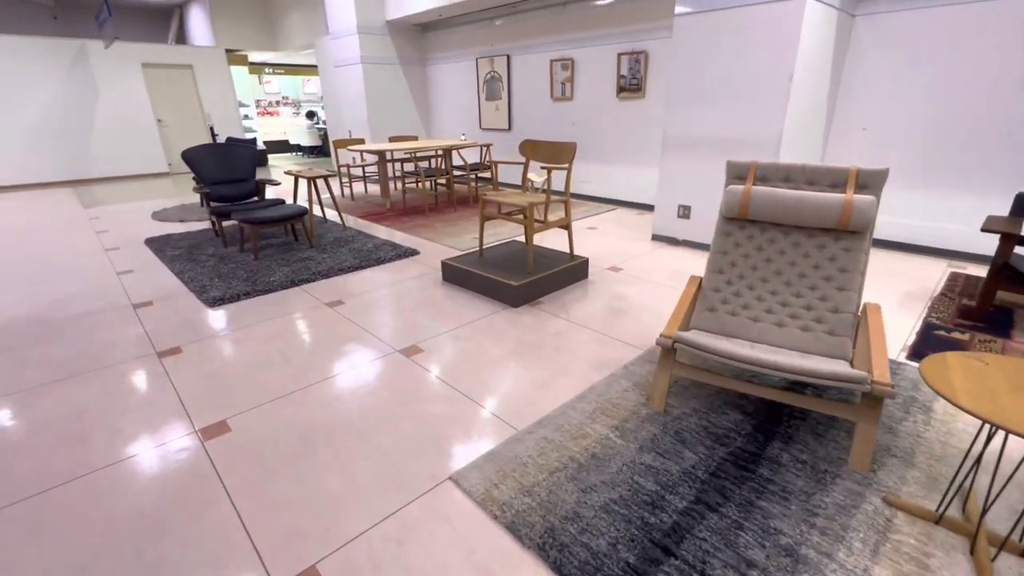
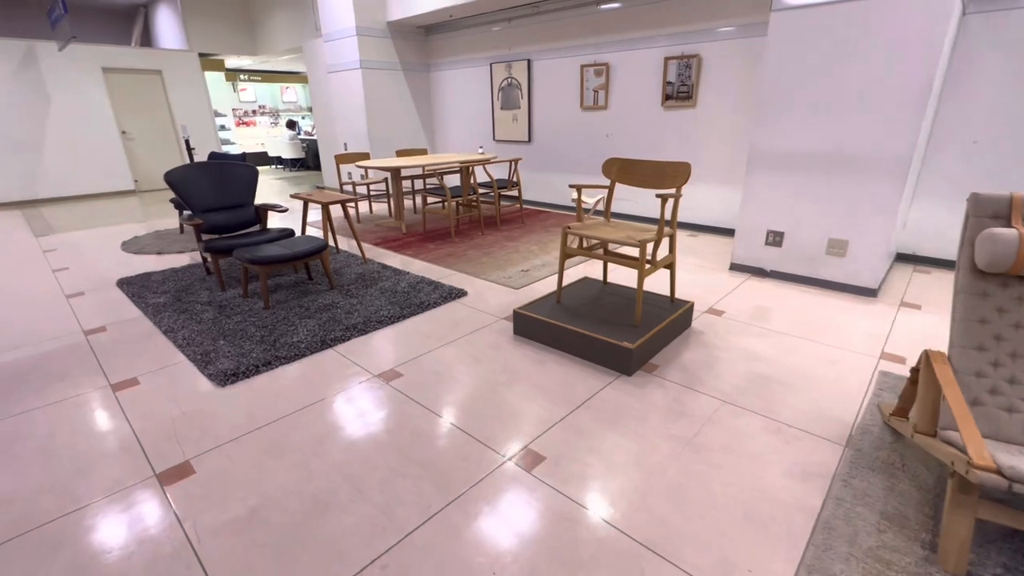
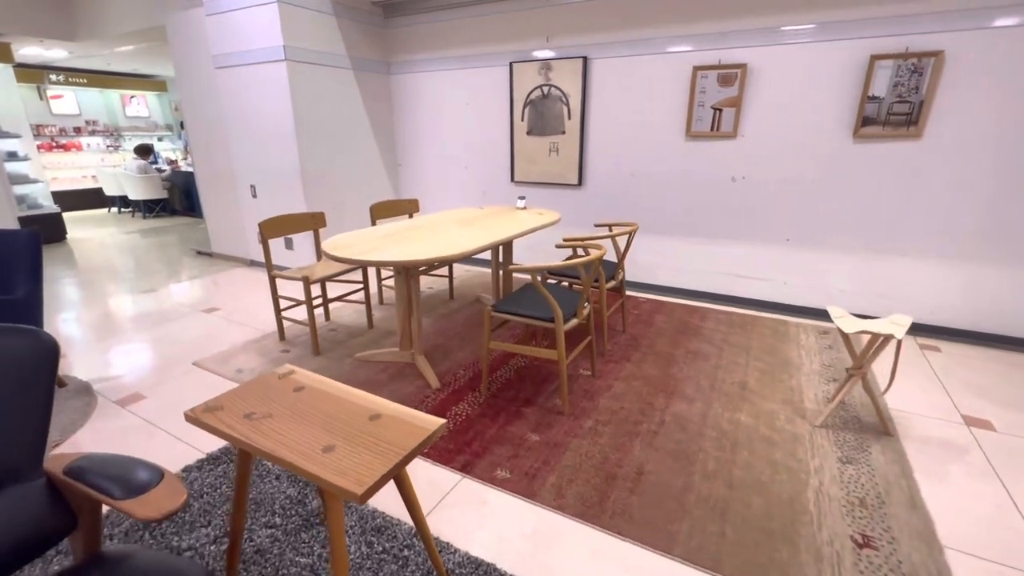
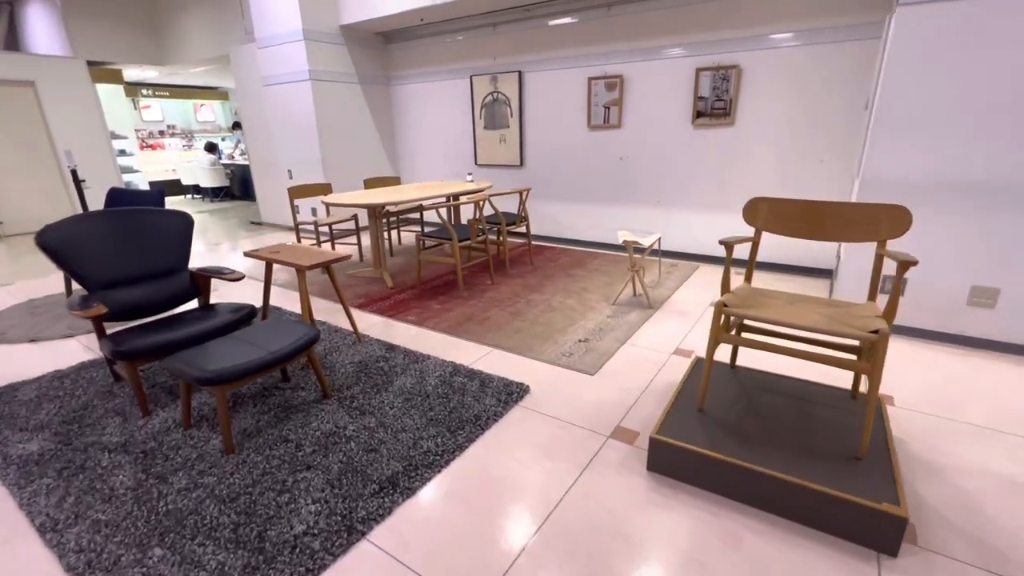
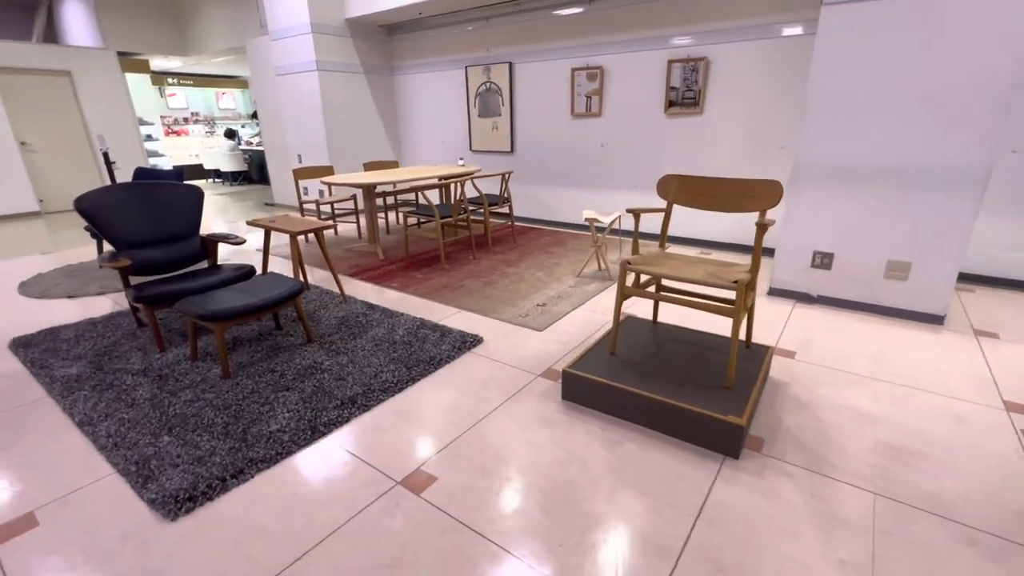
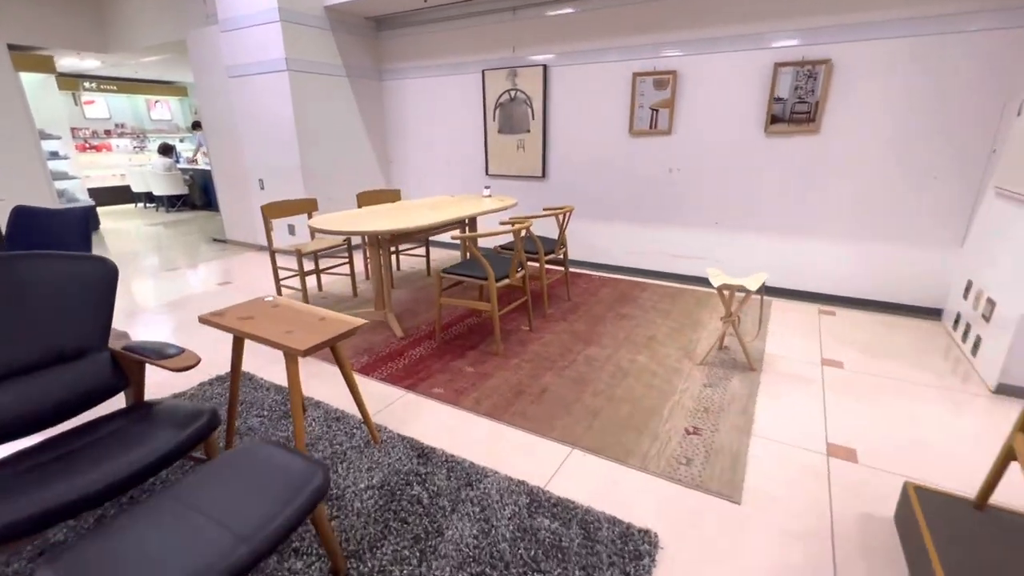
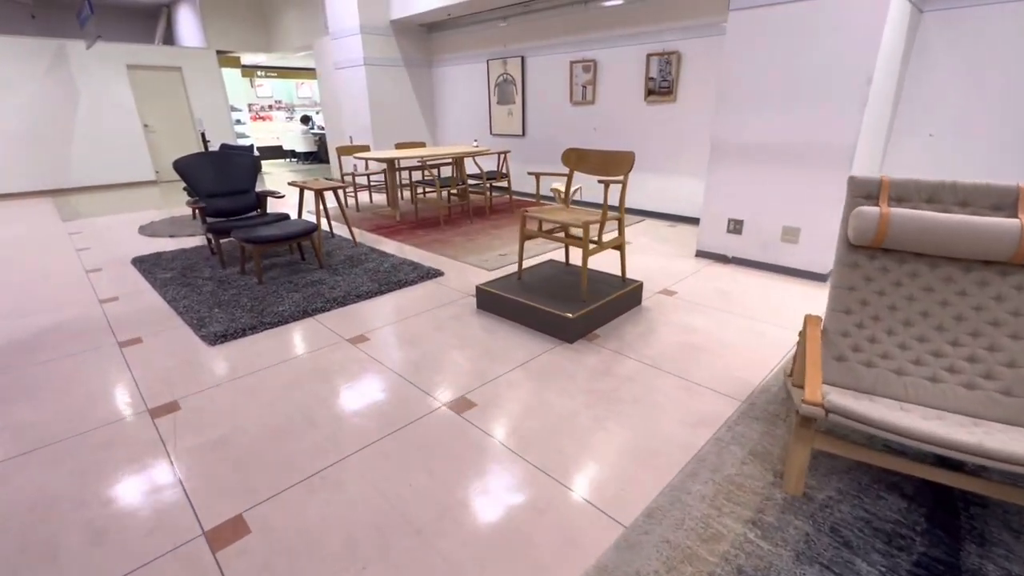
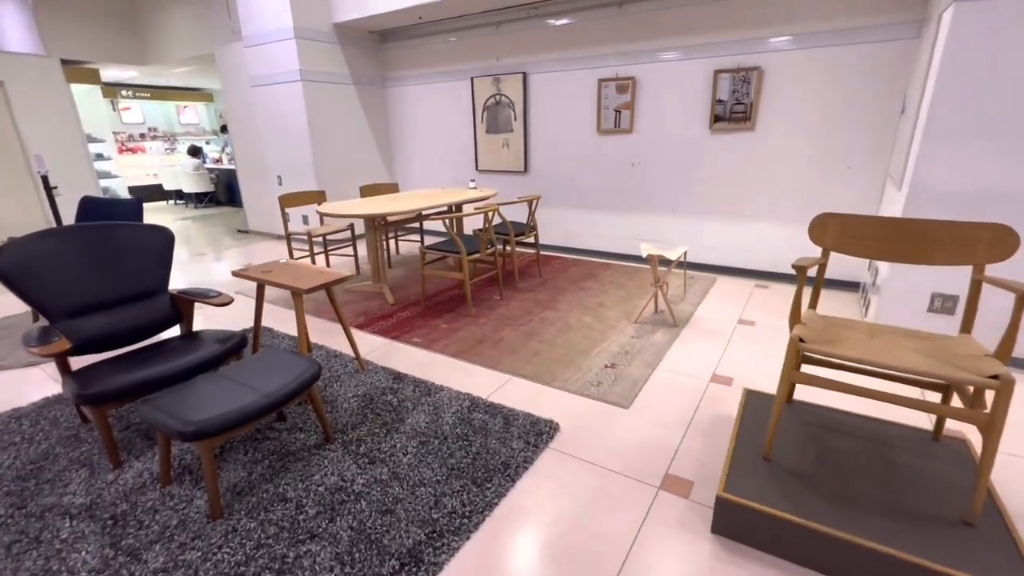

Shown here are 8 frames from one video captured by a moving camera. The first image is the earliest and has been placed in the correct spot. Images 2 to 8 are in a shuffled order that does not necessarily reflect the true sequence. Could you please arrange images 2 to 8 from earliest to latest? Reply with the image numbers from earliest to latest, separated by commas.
7, 2, 5, 4, 8, 6, 3
